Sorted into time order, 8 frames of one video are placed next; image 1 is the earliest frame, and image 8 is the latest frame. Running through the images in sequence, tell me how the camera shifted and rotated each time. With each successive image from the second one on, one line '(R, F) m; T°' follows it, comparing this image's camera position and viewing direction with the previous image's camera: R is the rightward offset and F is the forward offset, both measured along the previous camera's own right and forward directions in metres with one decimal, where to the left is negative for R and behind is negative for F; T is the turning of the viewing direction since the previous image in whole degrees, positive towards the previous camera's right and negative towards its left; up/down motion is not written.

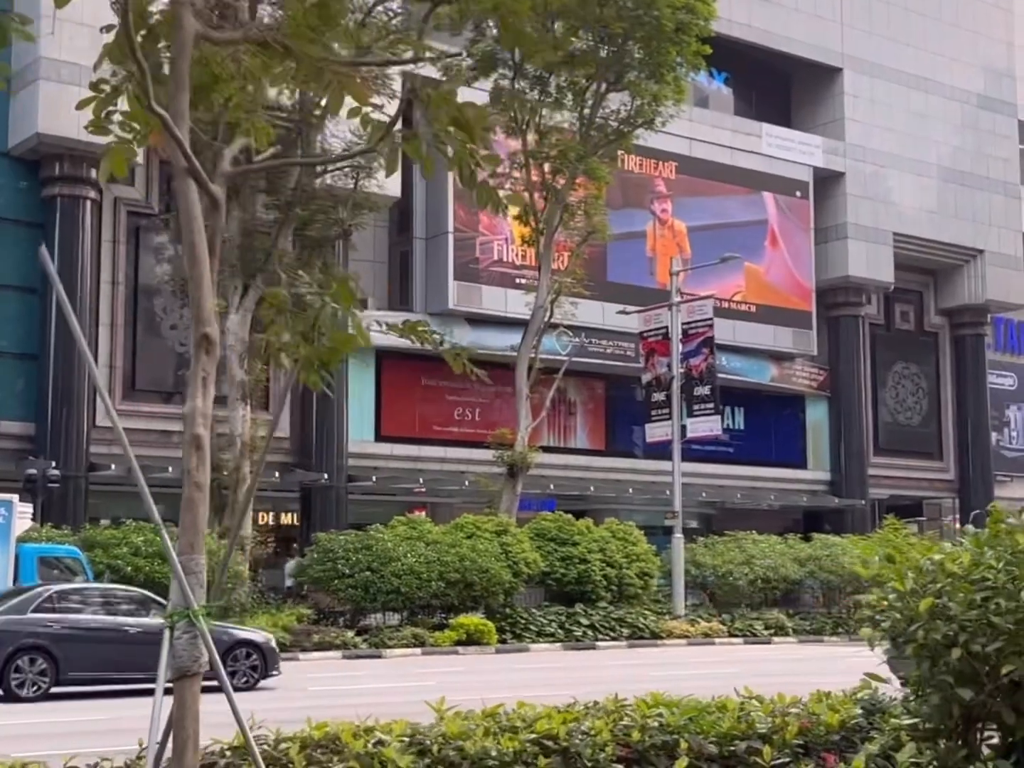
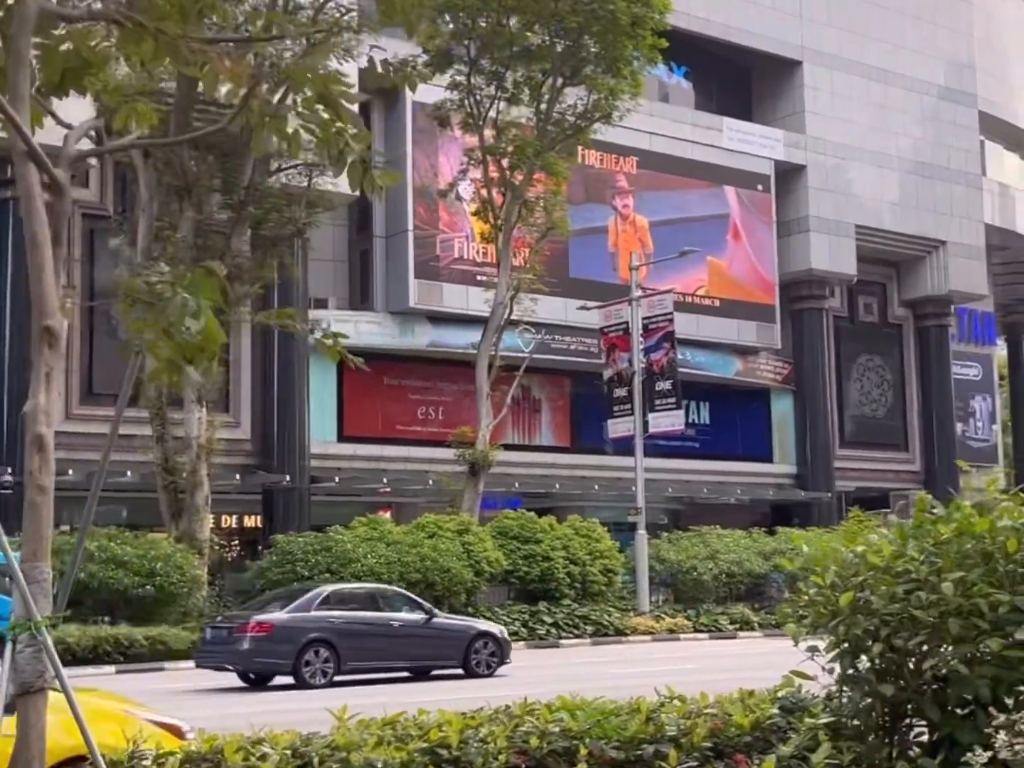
(+0.2, +0.2) m; +1°
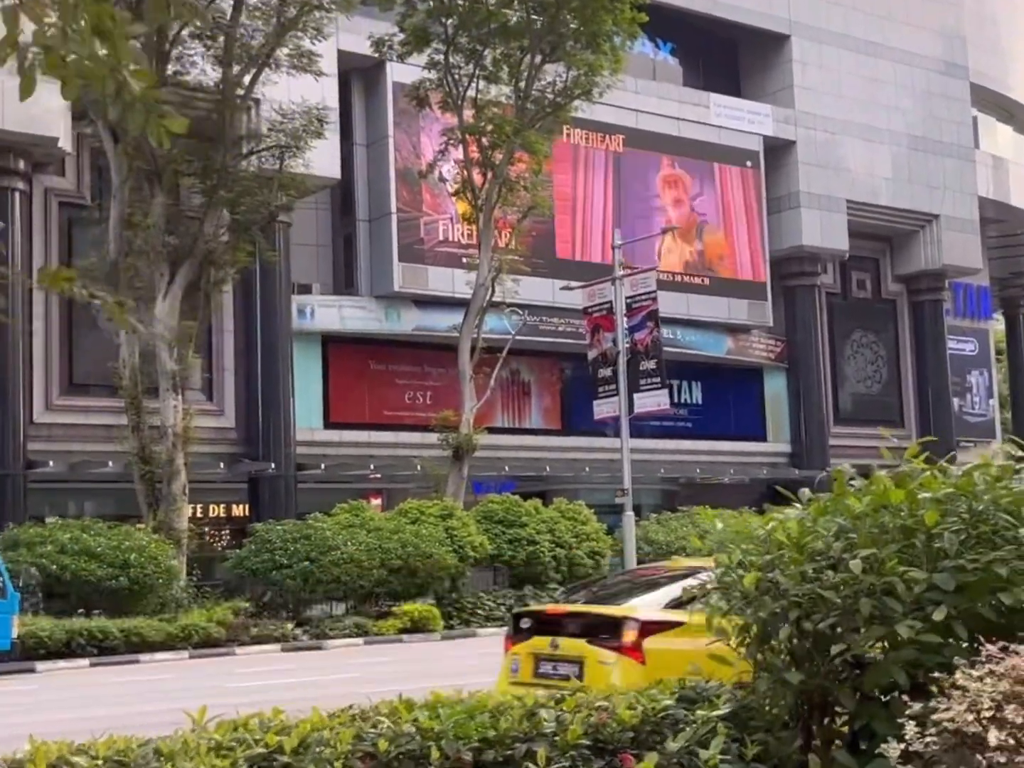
(+0.4, +0.4) m; 0°
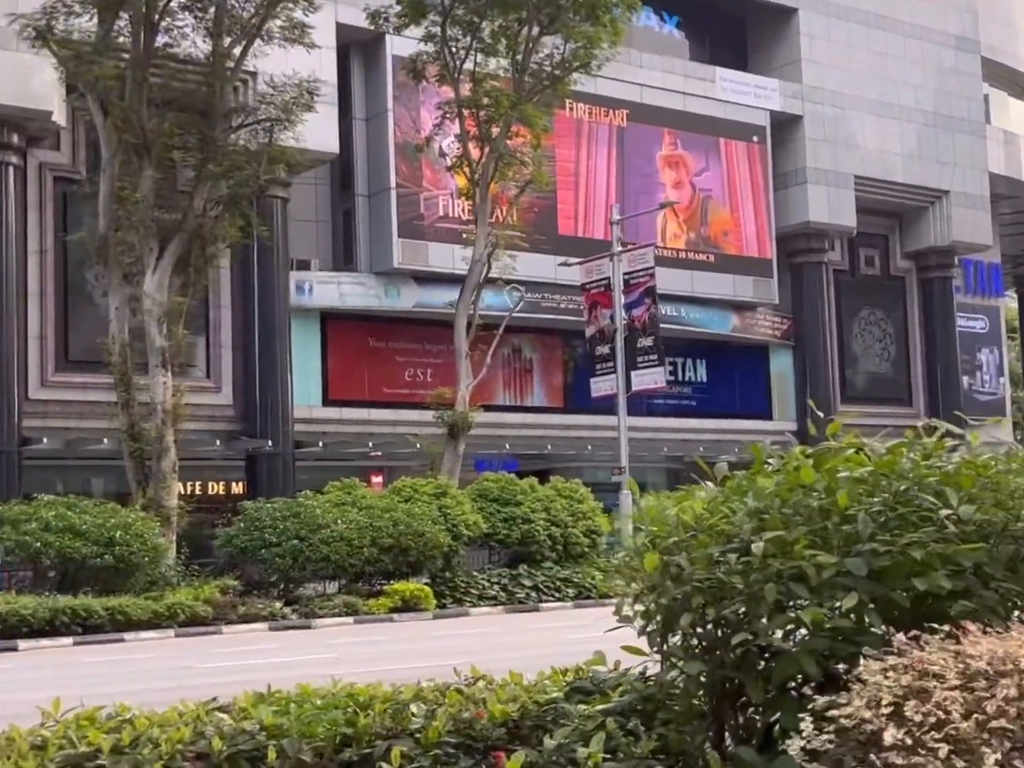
(+0.4, +0.3) m; -1°
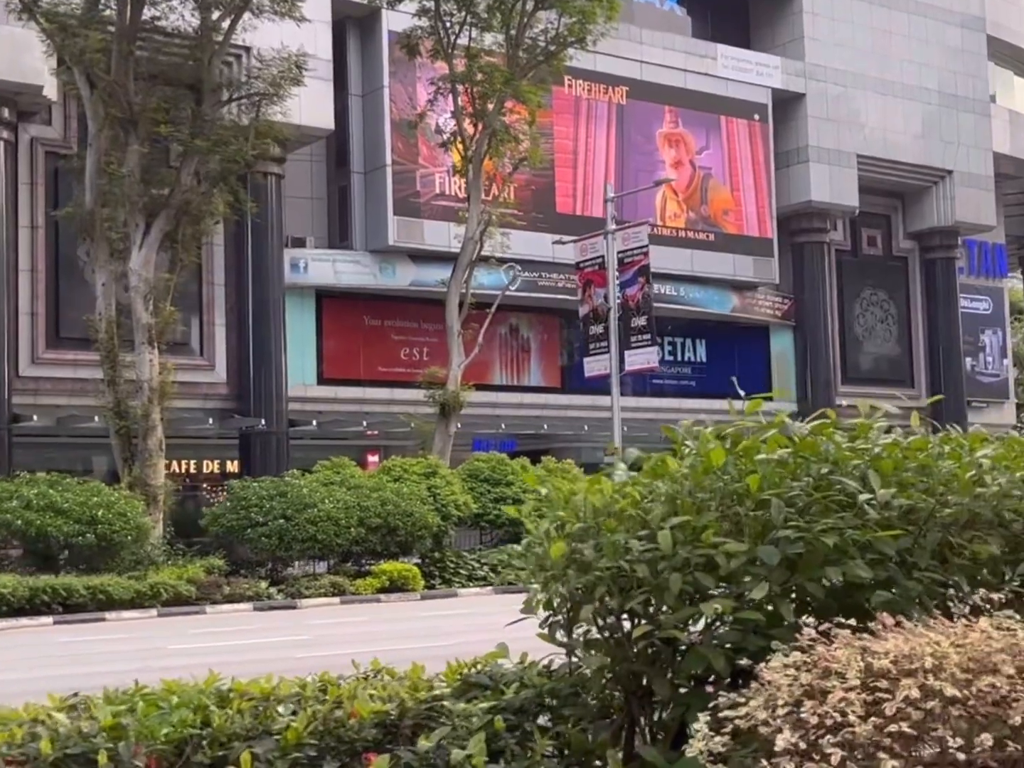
(+0.3, +0.2) m; 0°
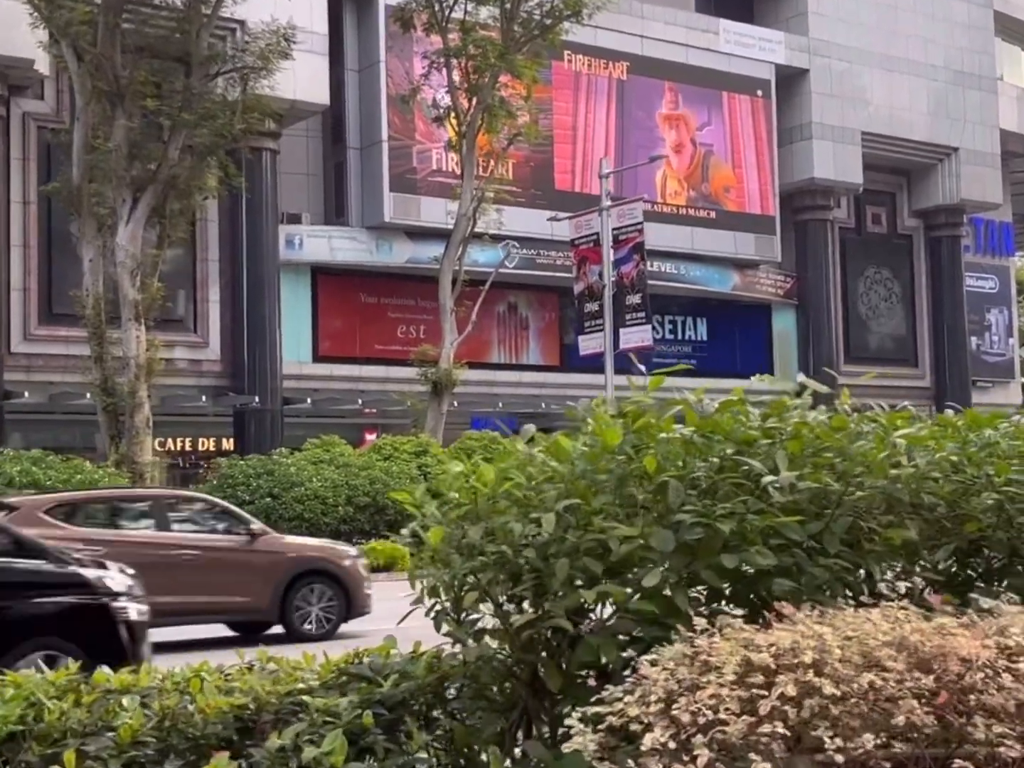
(+0.4, +0.2) m; 0°
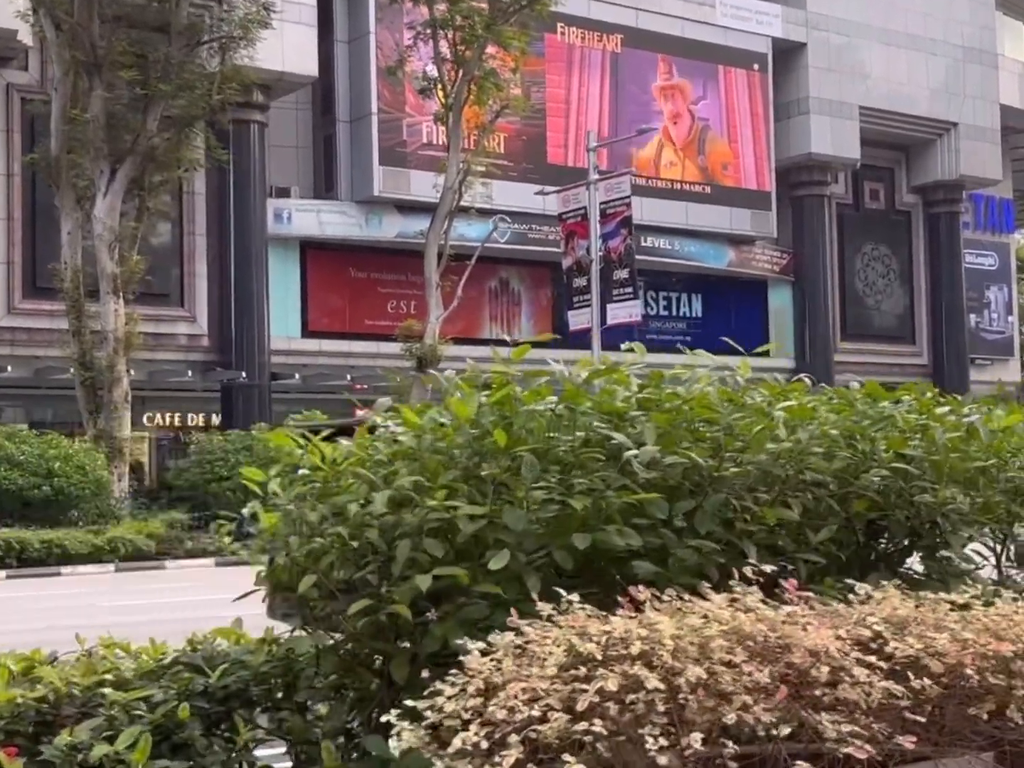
(+0.4, +0.3) m; 0°
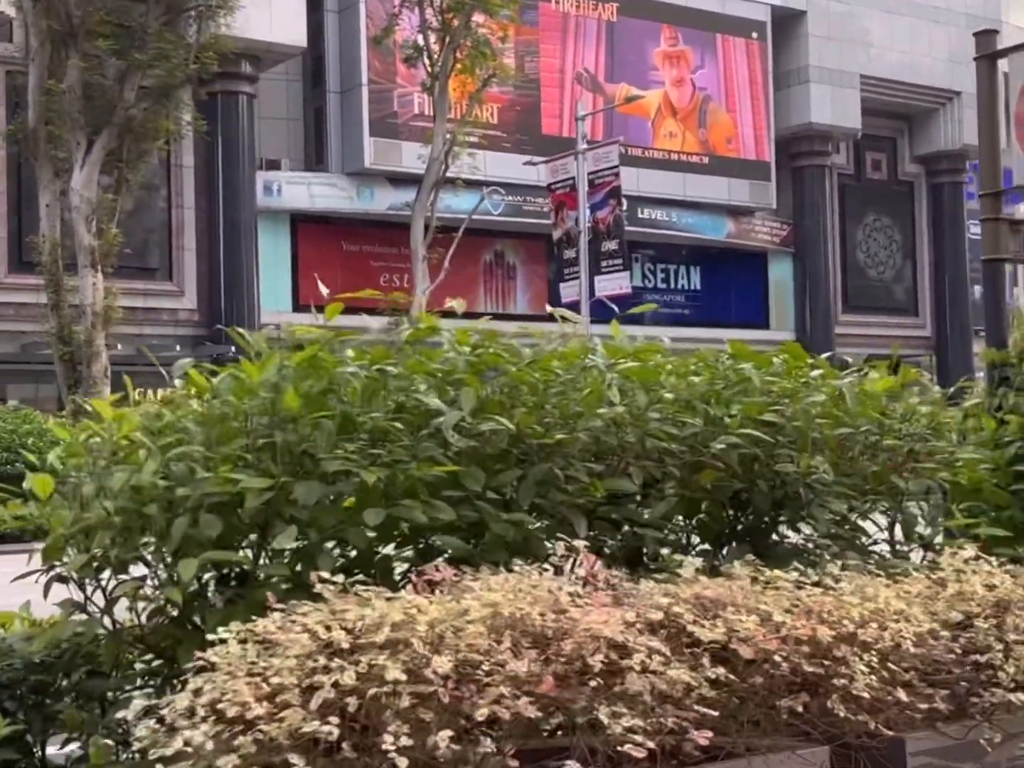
(+0.5, +0.3) m; -1°
